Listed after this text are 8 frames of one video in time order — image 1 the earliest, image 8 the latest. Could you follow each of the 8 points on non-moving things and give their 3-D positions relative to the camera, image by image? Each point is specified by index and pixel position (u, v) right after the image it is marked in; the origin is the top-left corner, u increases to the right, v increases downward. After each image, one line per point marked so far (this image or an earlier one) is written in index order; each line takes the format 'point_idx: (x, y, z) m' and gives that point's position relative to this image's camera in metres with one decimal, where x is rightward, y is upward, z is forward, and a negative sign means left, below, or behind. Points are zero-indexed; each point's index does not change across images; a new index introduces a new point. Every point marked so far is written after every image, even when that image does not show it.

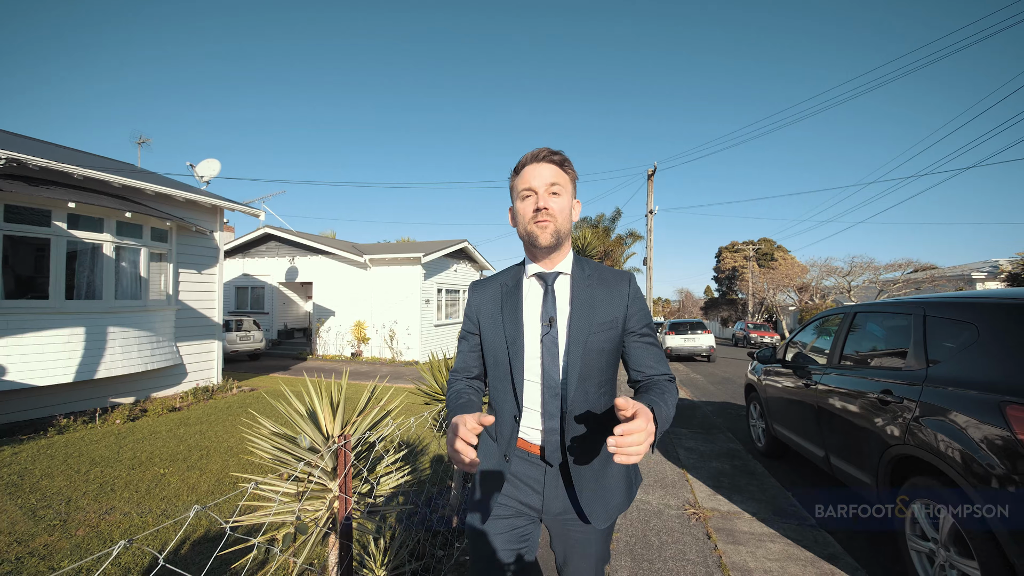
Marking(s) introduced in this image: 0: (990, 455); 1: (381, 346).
0: (+2.0, -0.7, +1.8) m
1: (-4.5, -2.0, +15.2) m
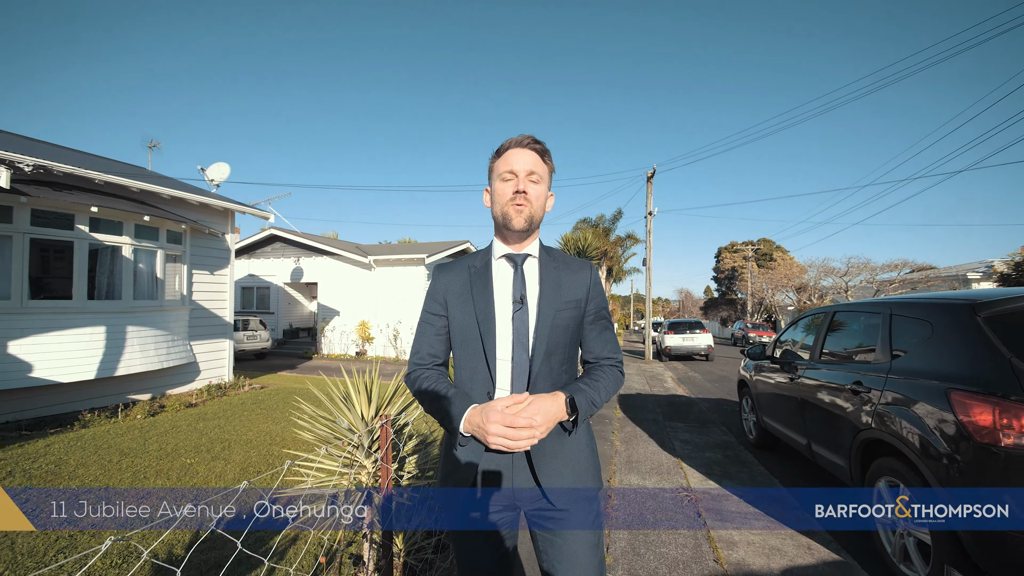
0: (+2.0, -0.7, +2.1) m
1: (-4.5, -2.0, +15.5) m
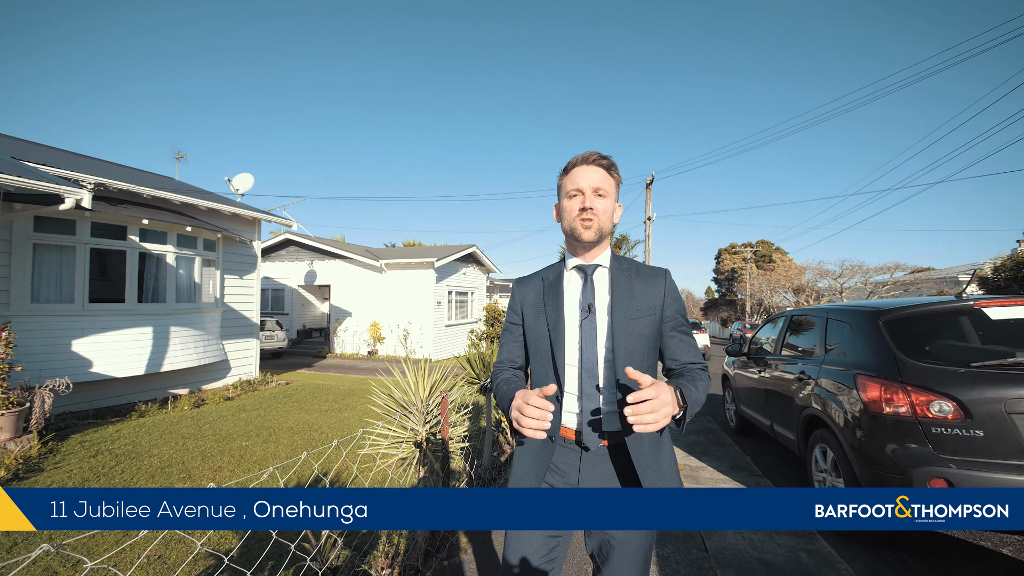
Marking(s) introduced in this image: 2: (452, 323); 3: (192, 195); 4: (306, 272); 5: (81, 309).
0: (+2.1, -0.8, +2.8) m
1: (-4.3, -2.1, +16.2) m
2: (-2.3, -1.4, +17.4) m
3: (-6.2, +1.8, +8.5) m
4: (-8.2, +0.6, +17.5) m
5: (-6.8, -0.3, +6.9) m
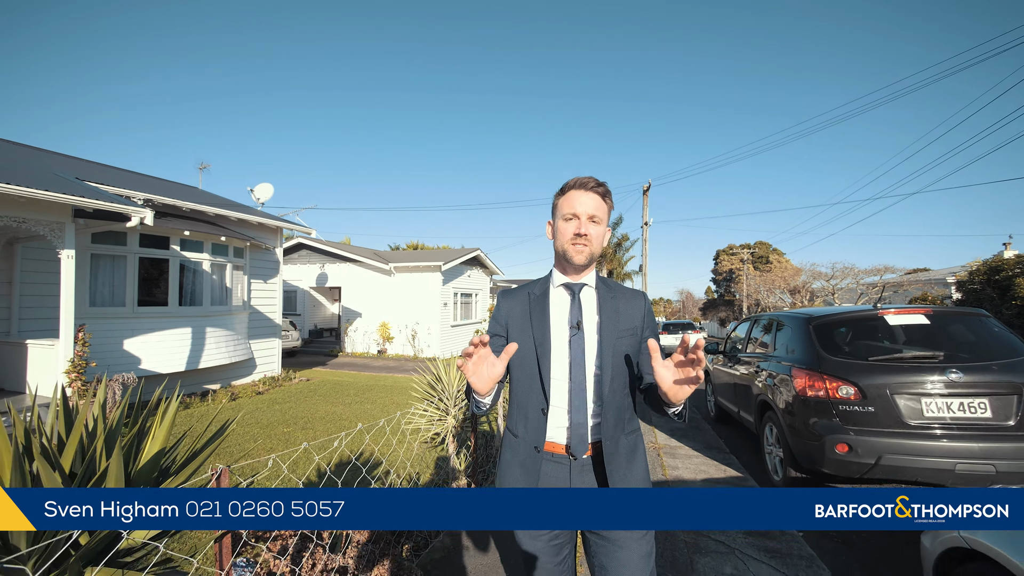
0: (+2.2, -0.9, +3.6) m
1: (-4.2, -2.2, +17.0) m
2: (-2.2, -1.5, +18.2) m
3: (-6.1, +1.7, +9.3) m
4: (-8.1, +0.5, +18.3) m
5: (-6.7, -0.4, +7.7) m
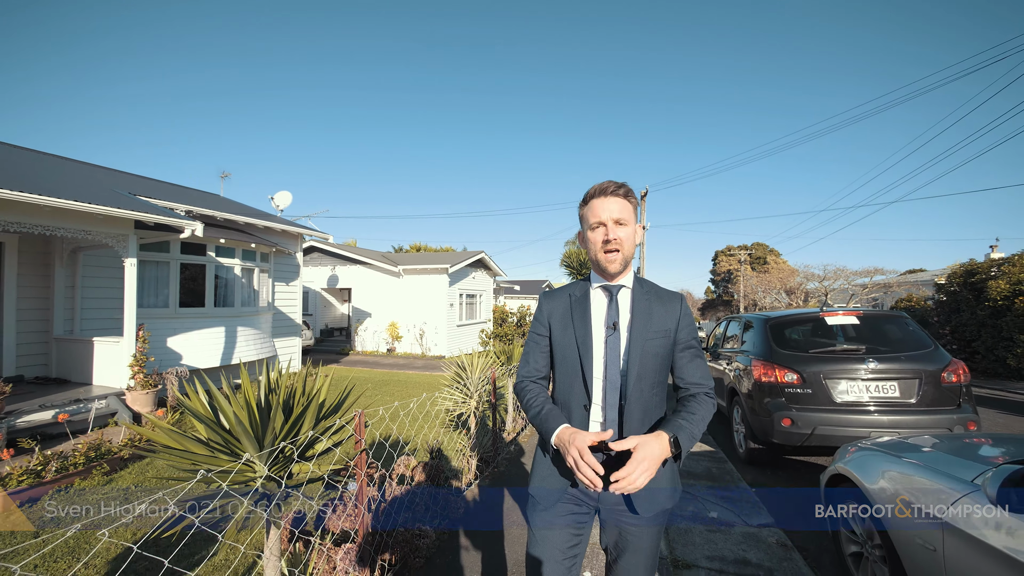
0: (+2.4, -1.0, +4.4) m
1: (-4.1, -2.2, +17.8) m
2: (-2.1, -1.5, +19.0) m
3: (-5.9, +1.6, +10.1) m
4: (-8.0, +0.5, +19.1) m
5: (-6.6, -0.5, +8.5) m
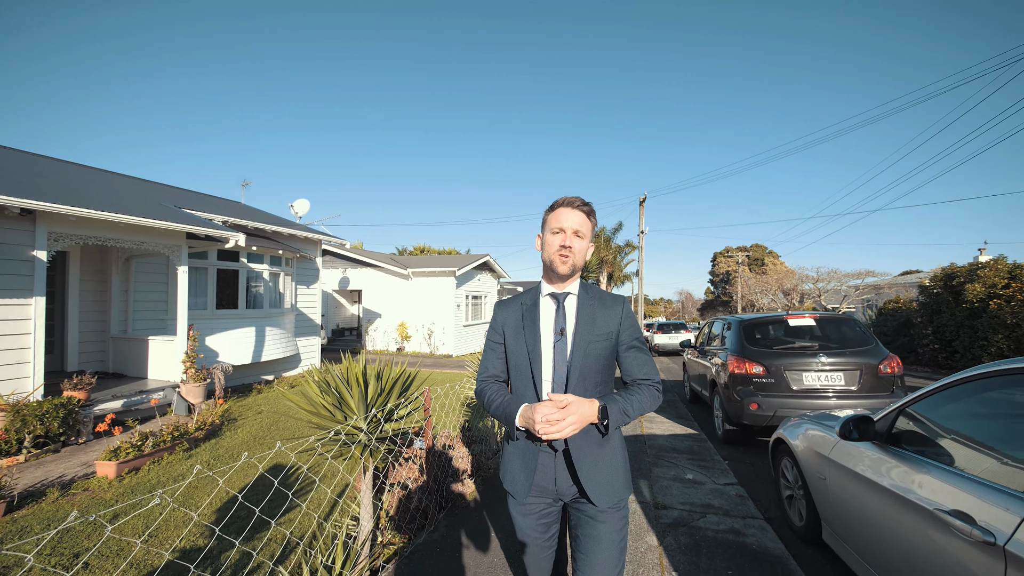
0: (+2.5, -1.0, +5.2) m
1: (-3.9, -2.3, +18.7) m
2: (-1.9, -1.6, +19.8) m
3: (-5.8, +1.6, +10.9) m
4: (-7.8, +0.4, +20.0) m
5: (-6.4, -0.5, +9.4) m
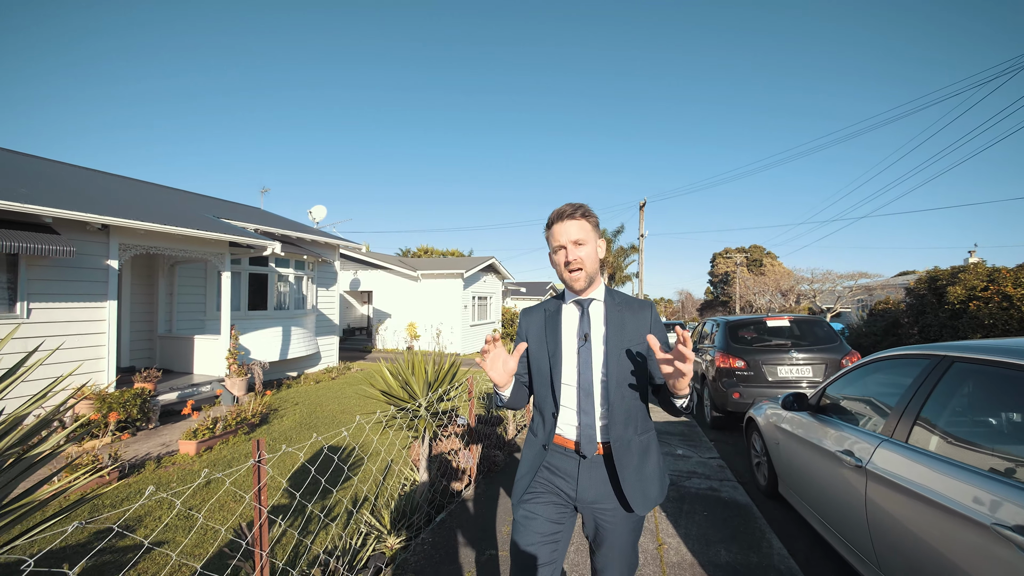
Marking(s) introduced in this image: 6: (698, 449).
0: (+2.7, -1.1, +6.0) m
1: (-3.7, -2.4, +19.4) m
2: (-1.7, -1.6, +20.6) m
3: (-5.6, +1.5, +11.7) m
4: (-7.6, +0.4, +20.7) m
5: (-6.2, -0.6, +10.2) m
6: (+2.0, -1.7, +4.7) m
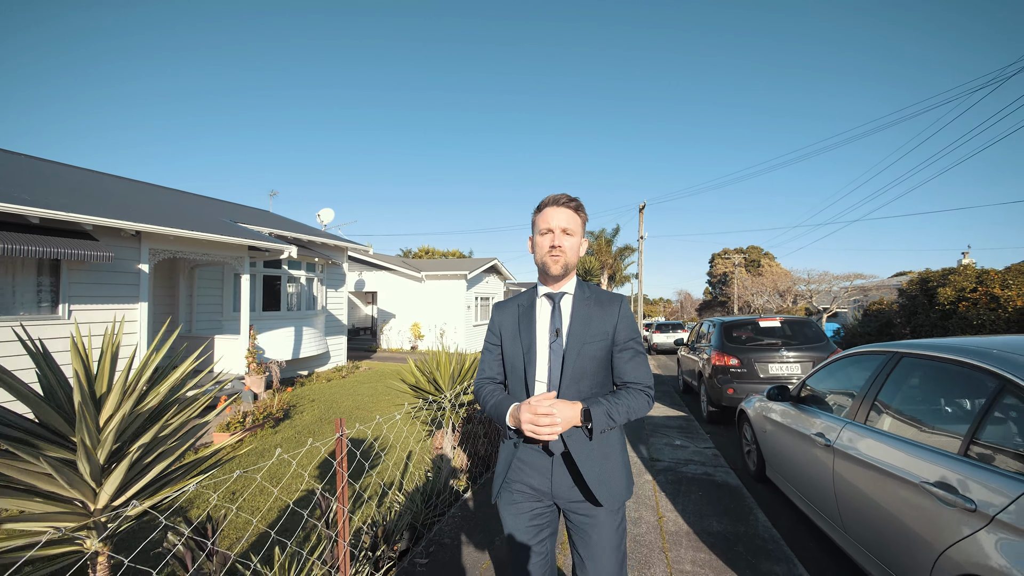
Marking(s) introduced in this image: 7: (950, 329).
0: (+2.9, -1.2, +6.4) m
1: (-3.6, -2.4, +19.8) m
2: (-1.6, -1.7, +21.0) m
3: (-5.4, +1.5, +12.1) m
4: (-7.5, +0.3, +21.1) m
5: (-6.1, -0.6, +10.5) m
6: (+2.1, -1.8, +5.1) m
7: (+13.9, -1.3, +14.0) m
